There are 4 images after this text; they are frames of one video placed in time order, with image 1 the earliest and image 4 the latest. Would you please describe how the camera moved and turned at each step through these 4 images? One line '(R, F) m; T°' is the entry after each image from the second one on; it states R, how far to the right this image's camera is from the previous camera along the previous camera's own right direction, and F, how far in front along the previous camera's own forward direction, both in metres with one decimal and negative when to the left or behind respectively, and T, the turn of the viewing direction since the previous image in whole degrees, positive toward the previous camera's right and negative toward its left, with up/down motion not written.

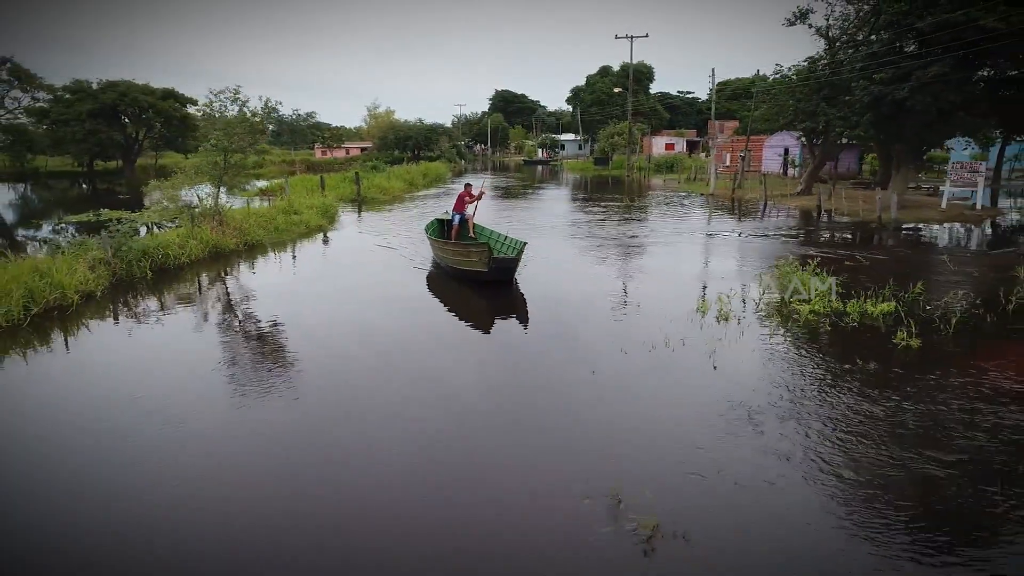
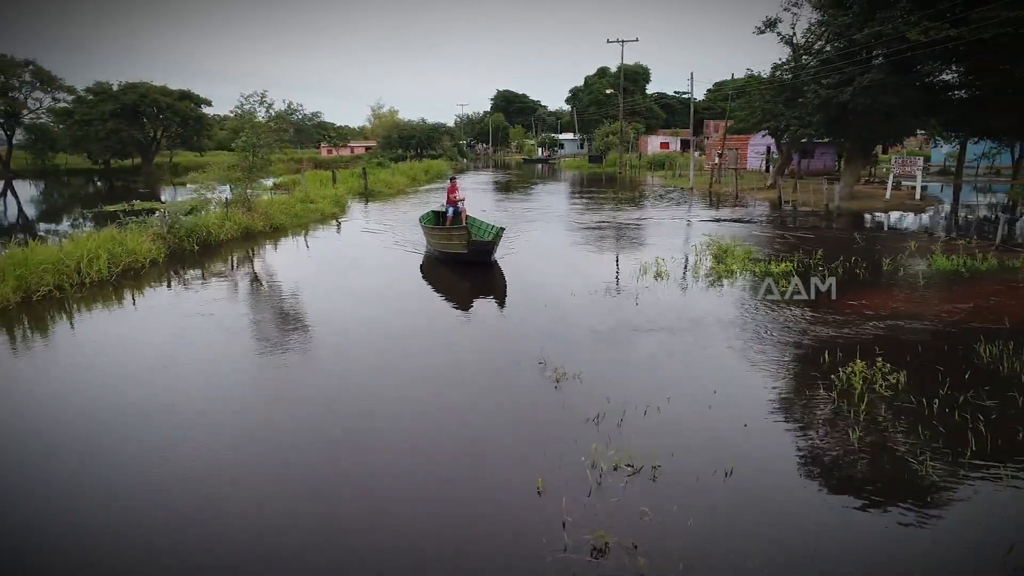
(+0.3, -1.9) m; 0°
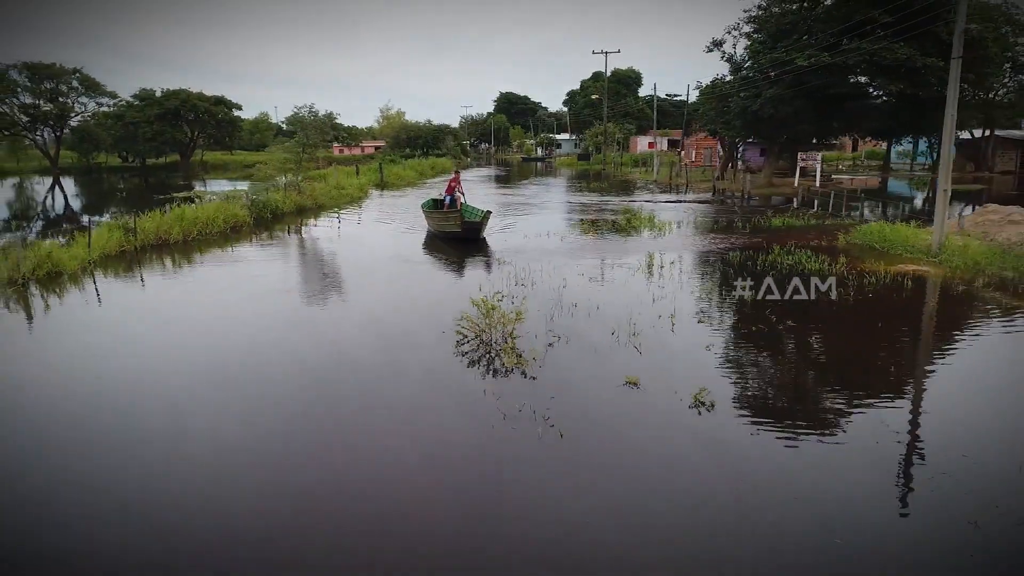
(+0.6, -4.7) m; 0°
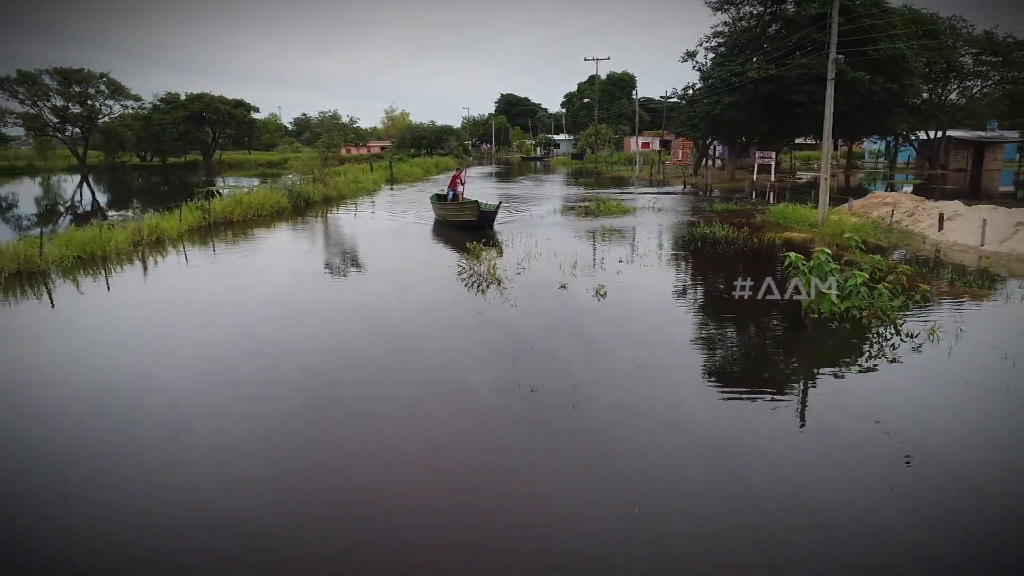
(+0.3, -3.2) m; 0°
